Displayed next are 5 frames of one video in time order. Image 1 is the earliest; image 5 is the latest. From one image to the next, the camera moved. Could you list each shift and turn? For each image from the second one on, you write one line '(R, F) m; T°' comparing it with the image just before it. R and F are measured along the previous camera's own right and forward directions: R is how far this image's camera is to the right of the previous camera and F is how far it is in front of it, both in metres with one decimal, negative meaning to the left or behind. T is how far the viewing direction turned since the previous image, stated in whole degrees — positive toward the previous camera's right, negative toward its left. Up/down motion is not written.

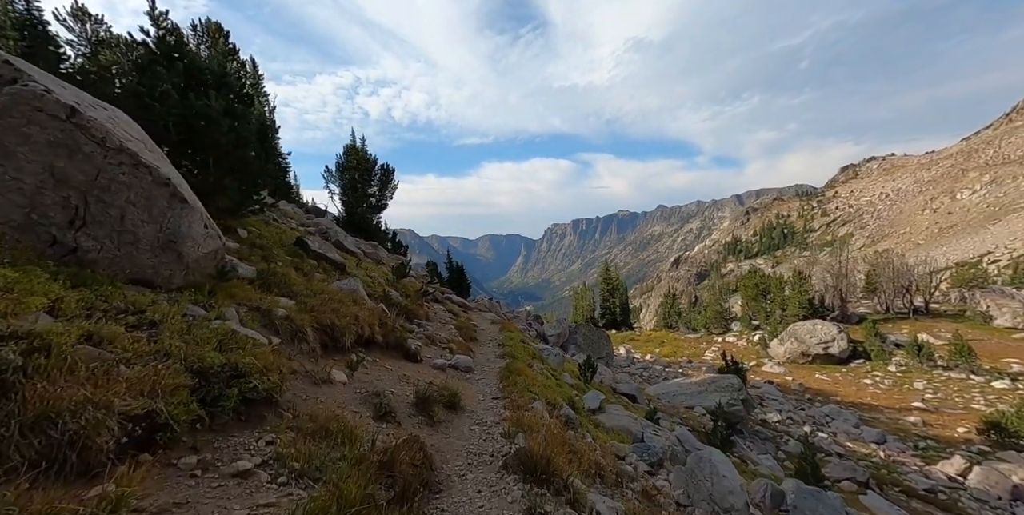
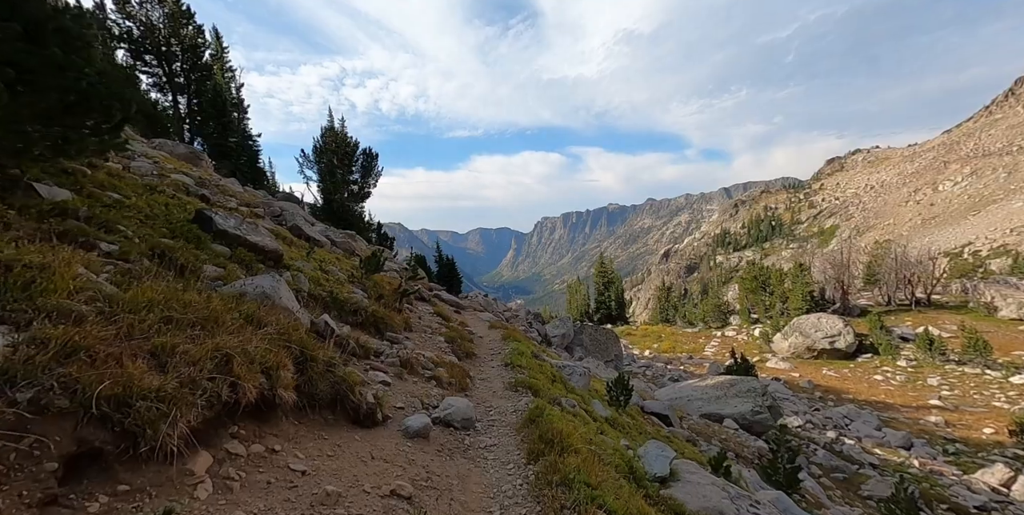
(-0.4, +3.7) m; +1°
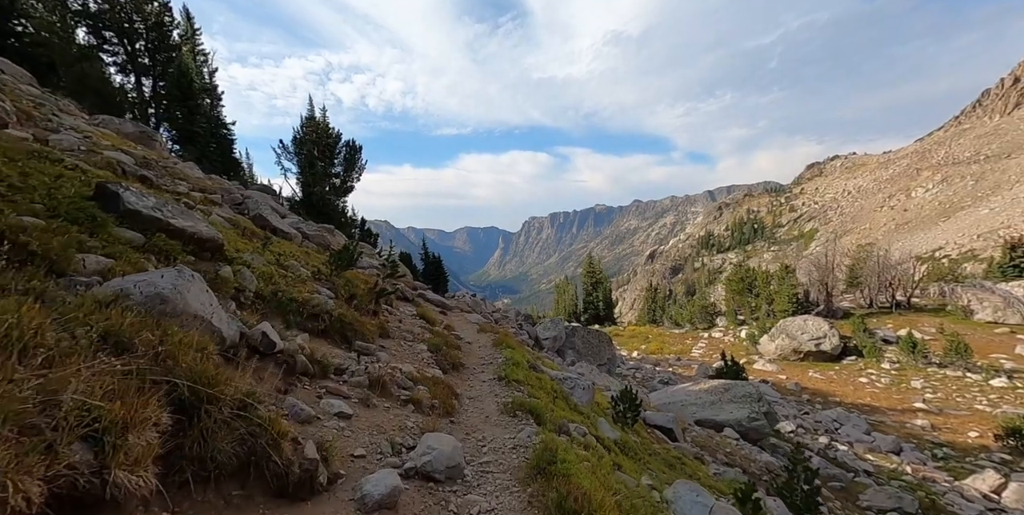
(-0.2, +1.5) m; +2°
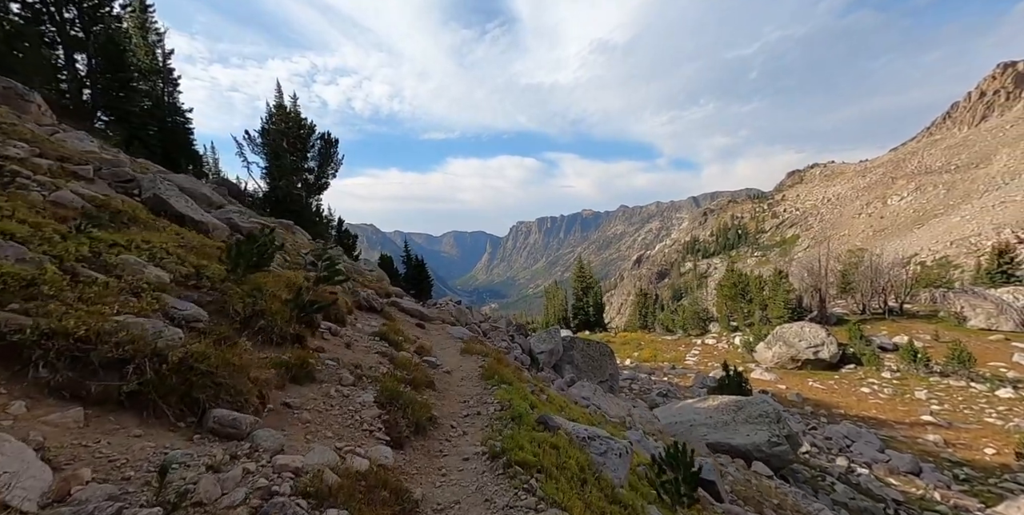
(-0.2, +3.4) m; +2°
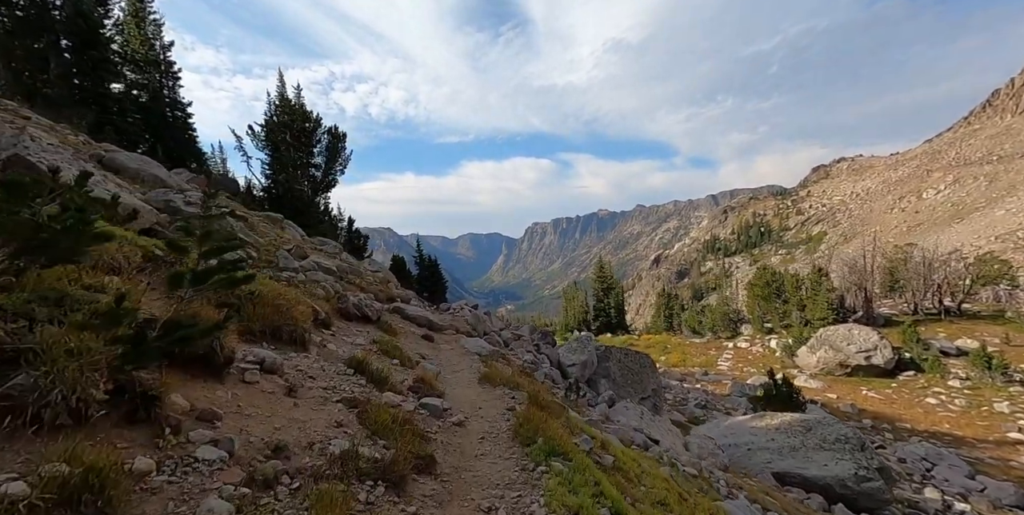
(-0.4, +3.6) m; -2°
